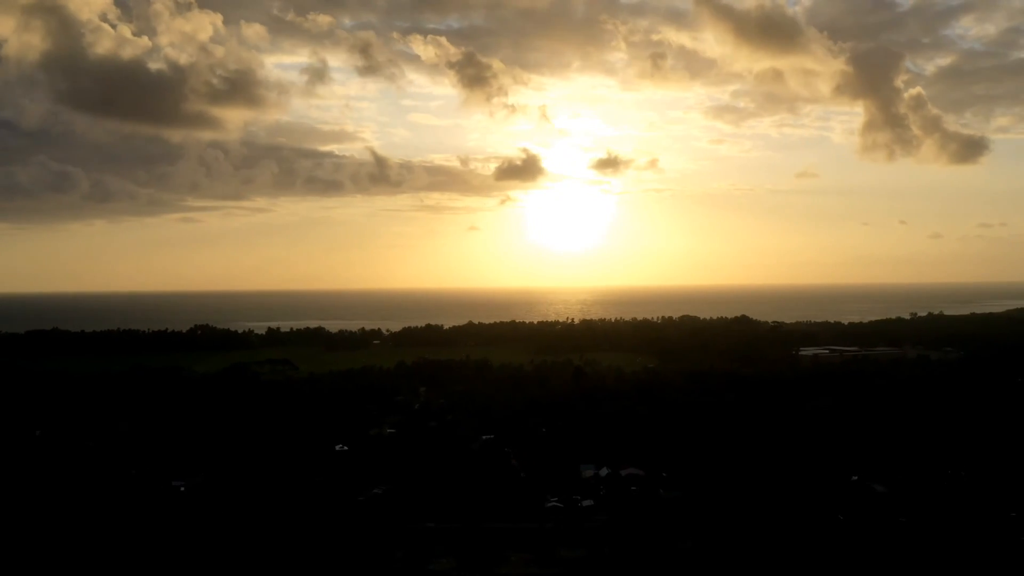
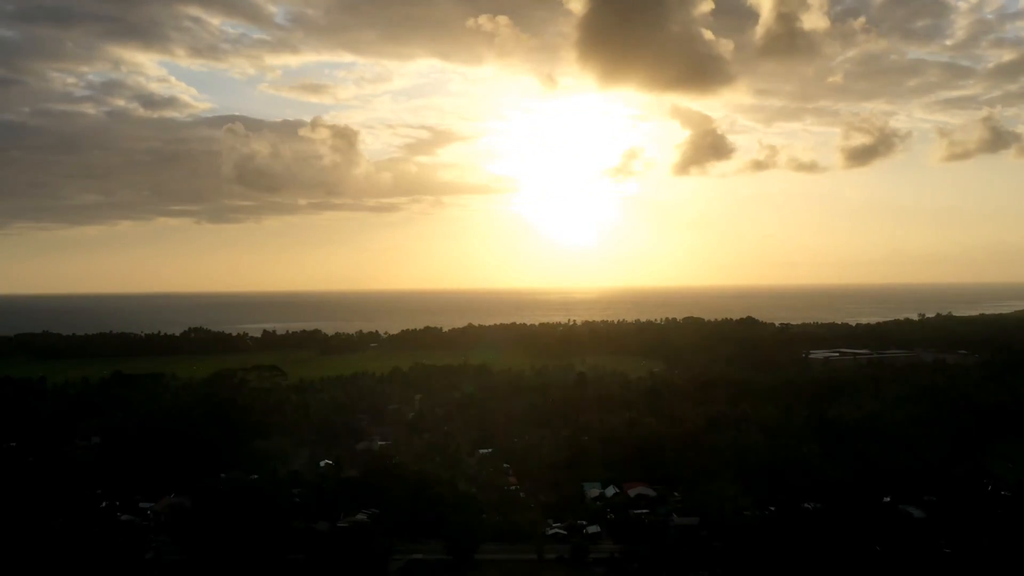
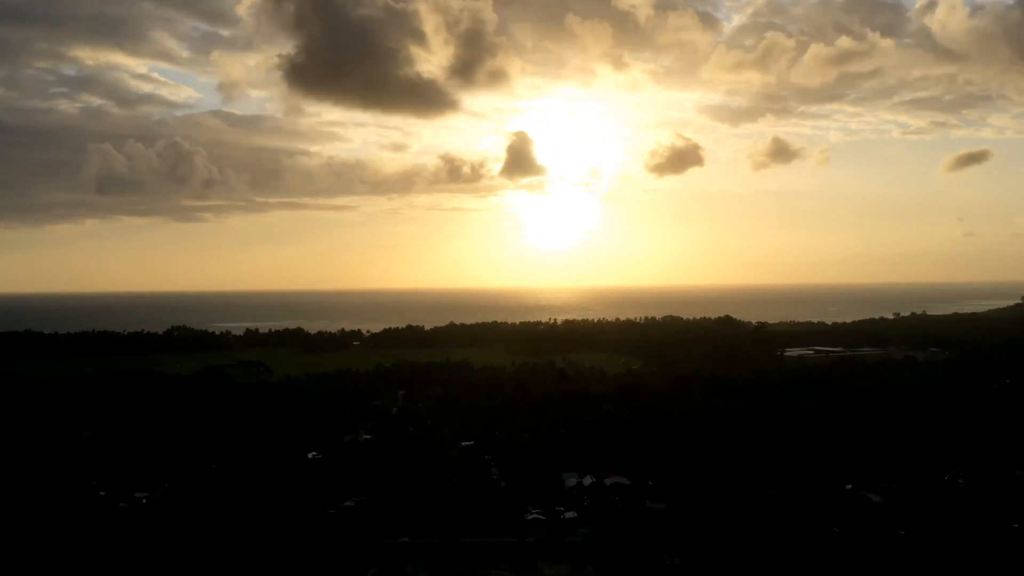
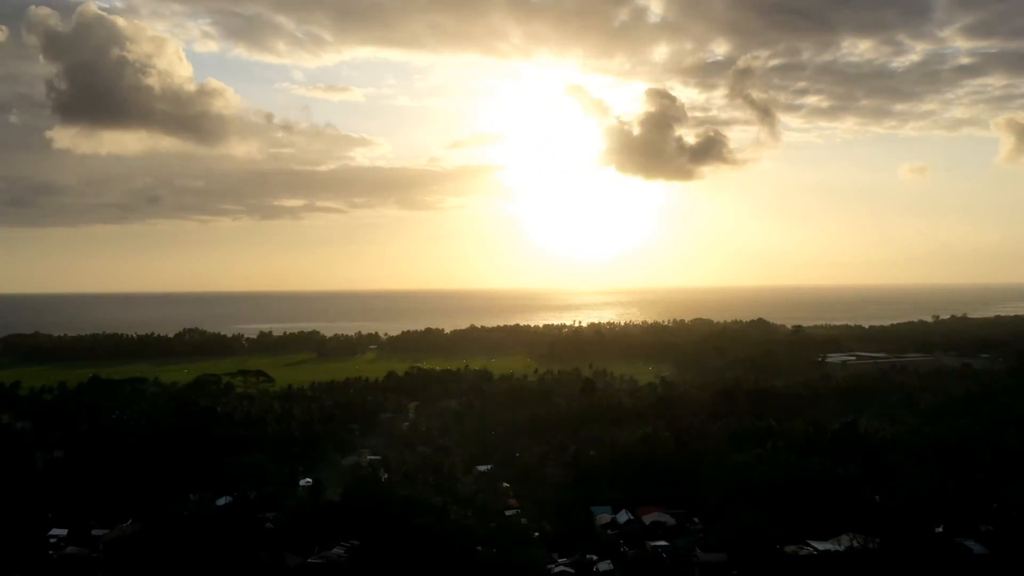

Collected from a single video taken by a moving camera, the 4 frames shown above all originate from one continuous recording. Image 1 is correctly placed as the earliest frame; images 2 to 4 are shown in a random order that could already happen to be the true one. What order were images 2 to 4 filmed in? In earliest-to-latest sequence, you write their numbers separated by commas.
3, 2, 4
